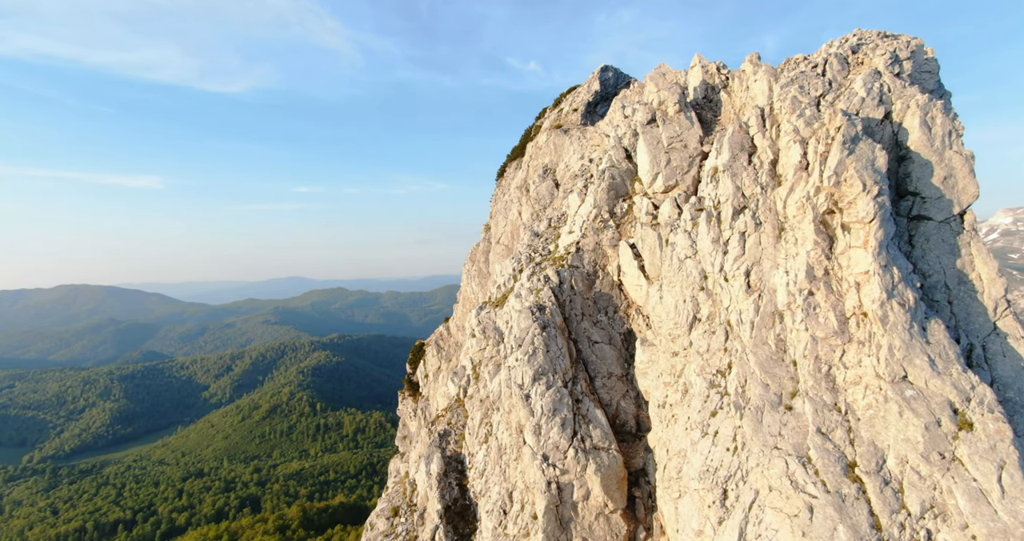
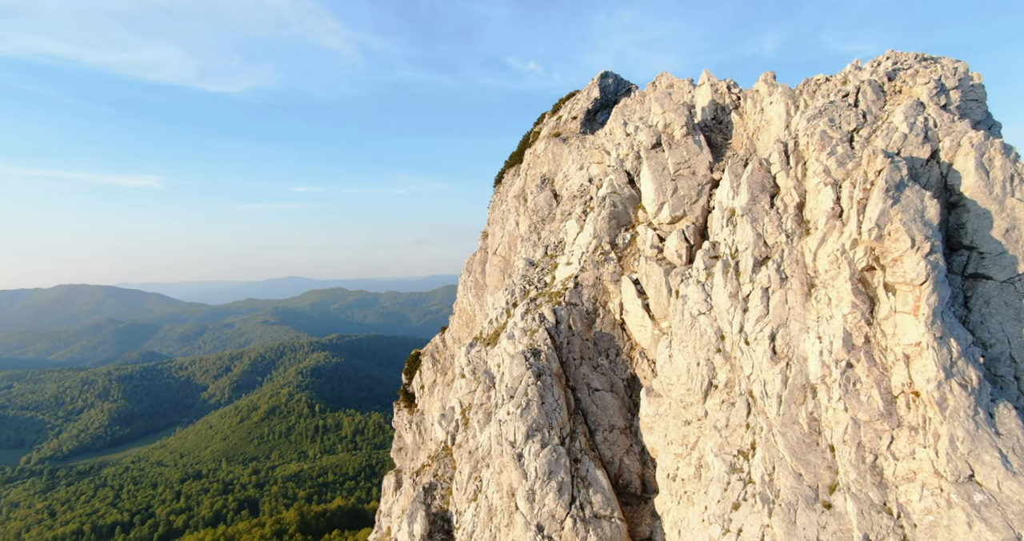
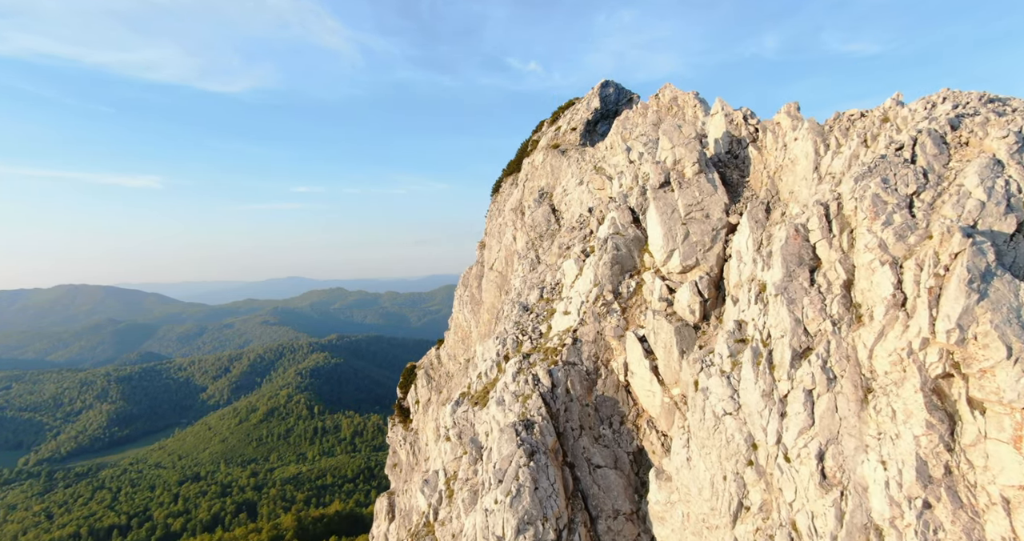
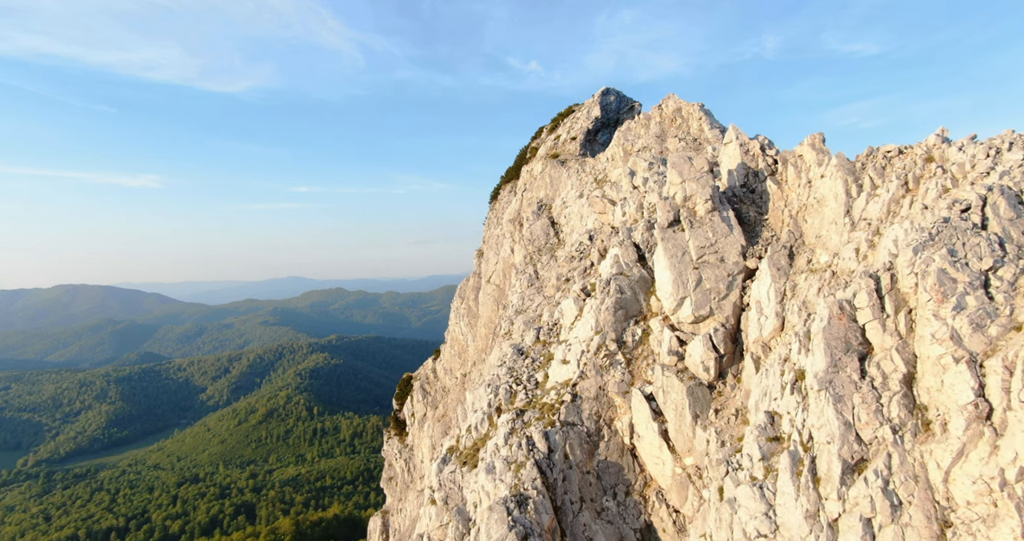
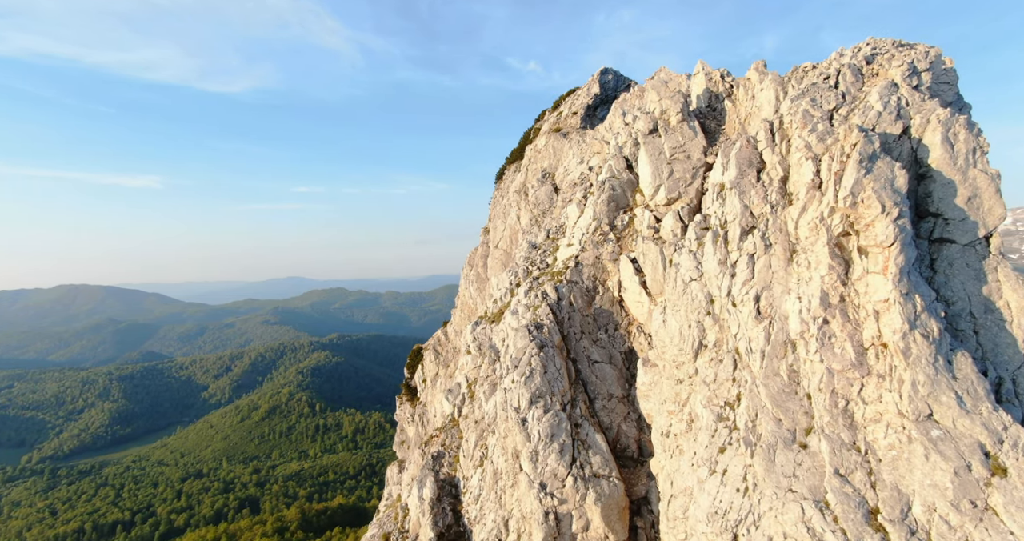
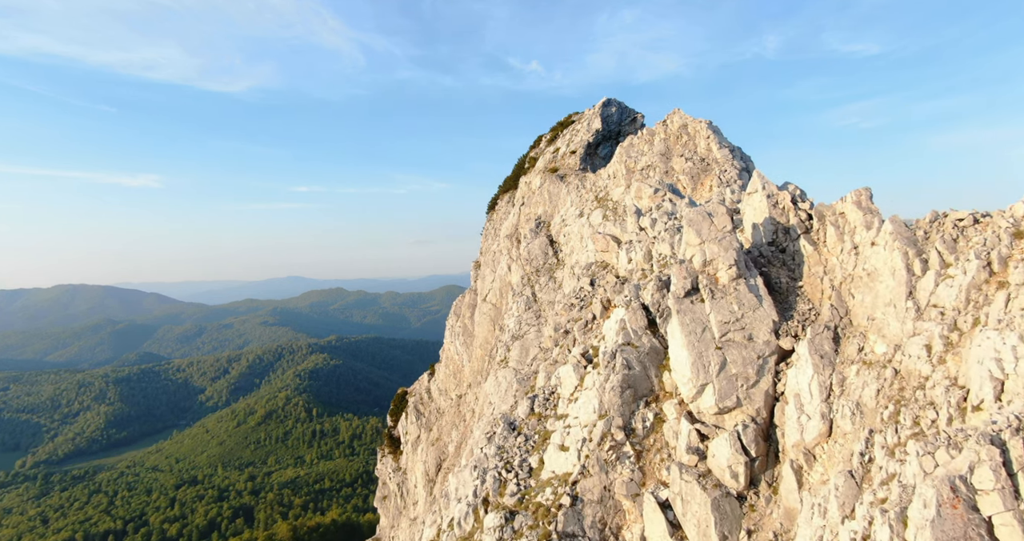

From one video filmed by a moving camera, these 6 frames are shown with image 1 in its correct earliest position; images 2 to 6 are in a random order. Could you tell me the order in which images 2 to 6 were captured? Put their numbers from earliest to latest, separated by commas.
5, 2, 3, 4, 6
